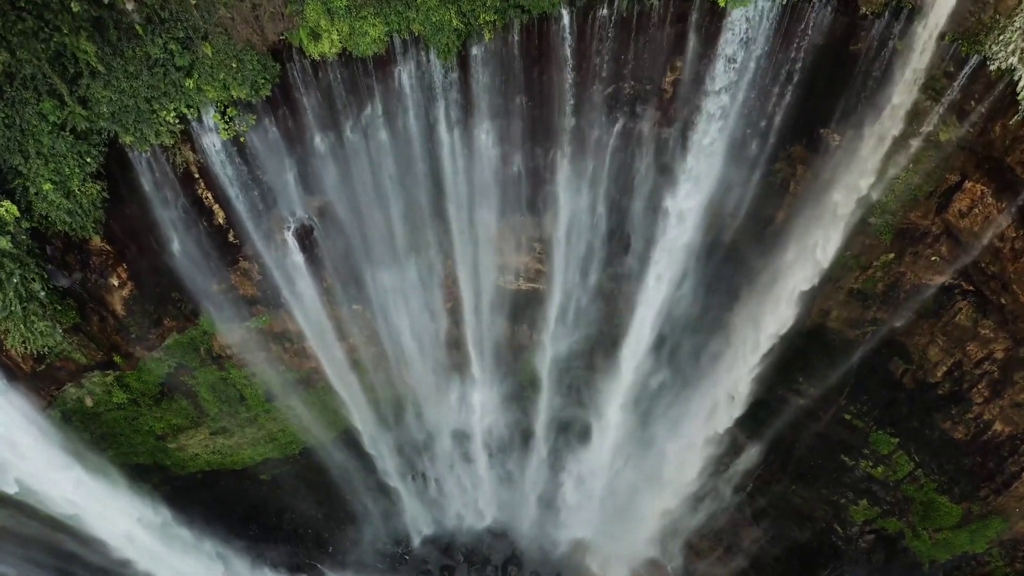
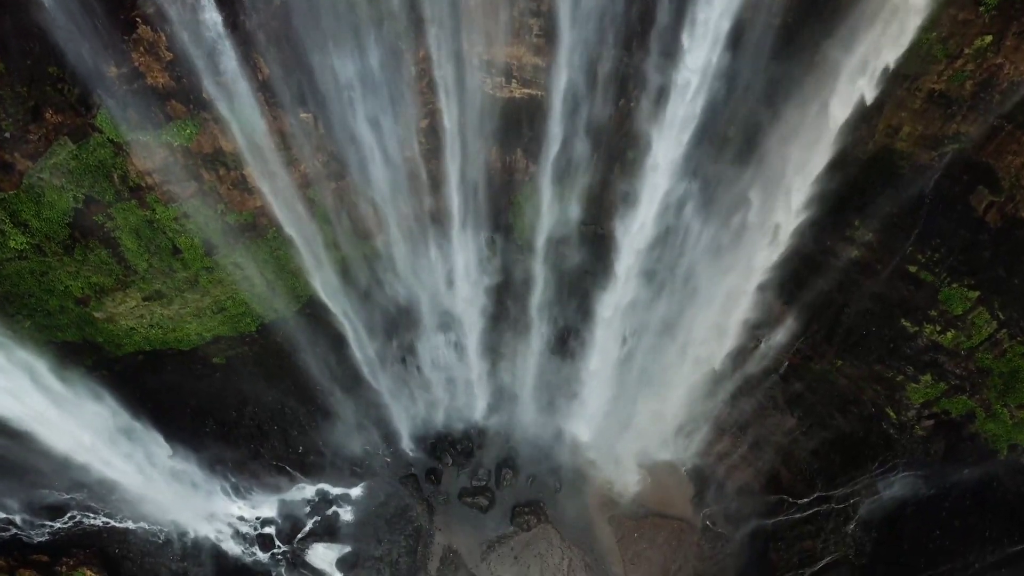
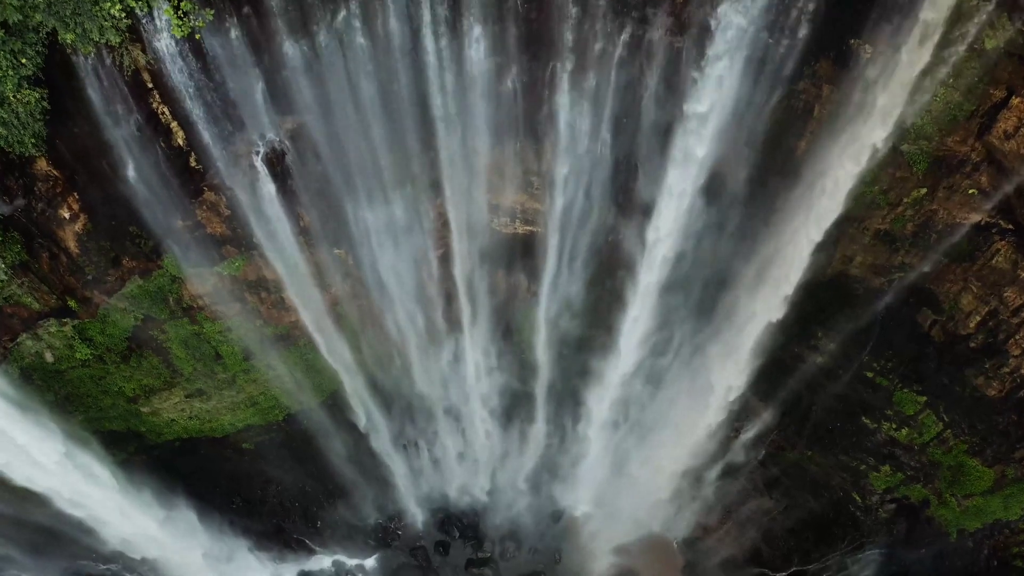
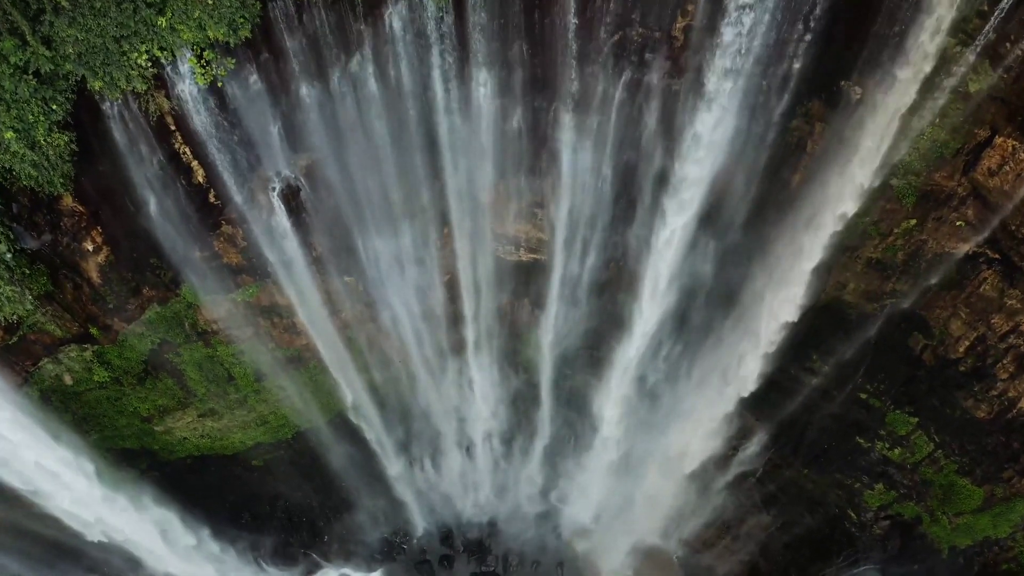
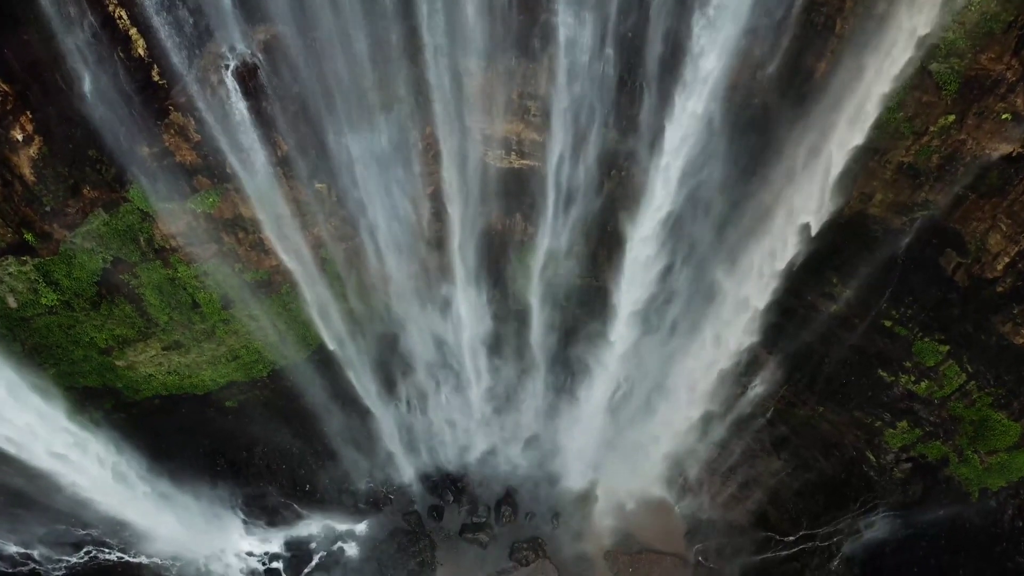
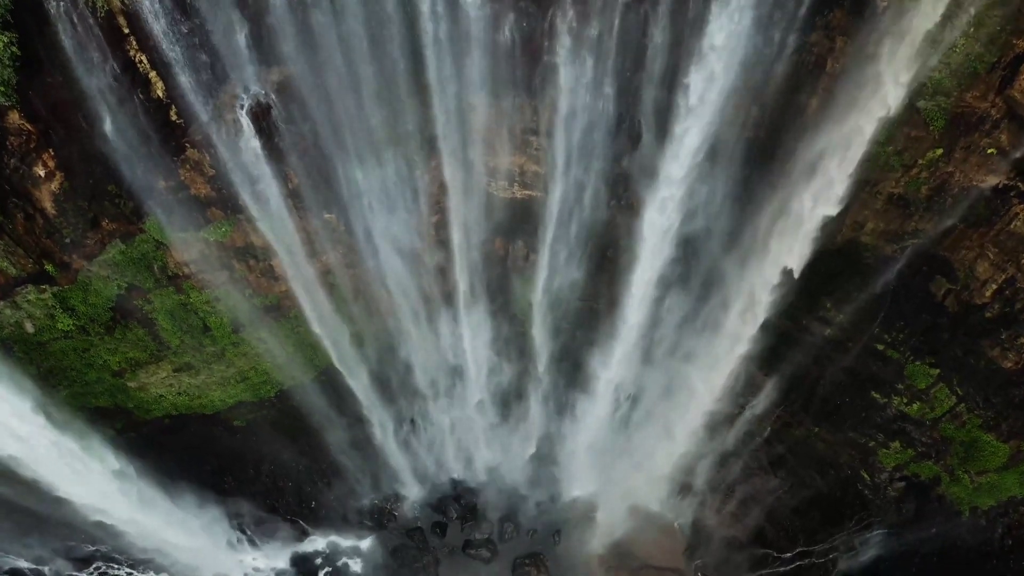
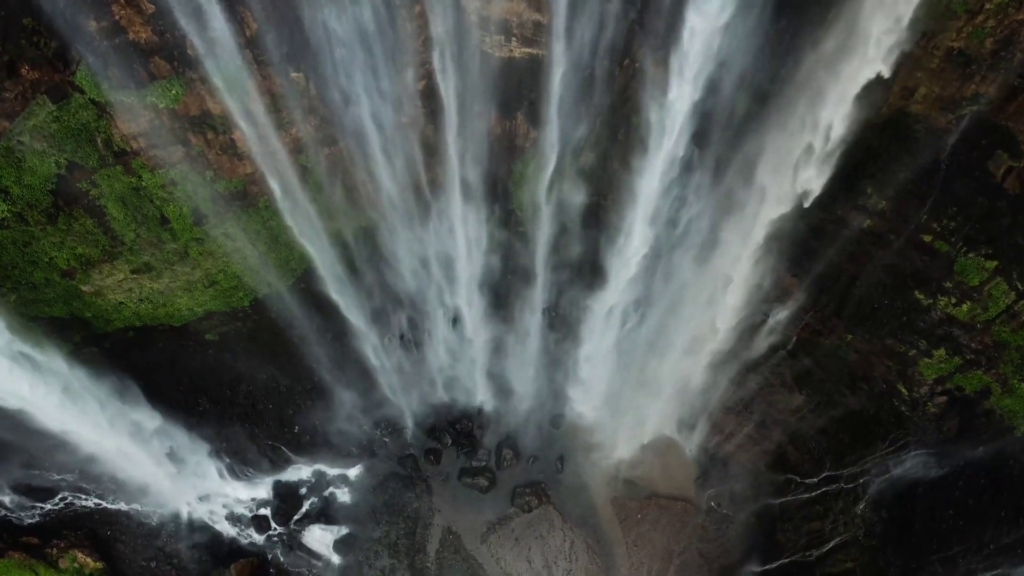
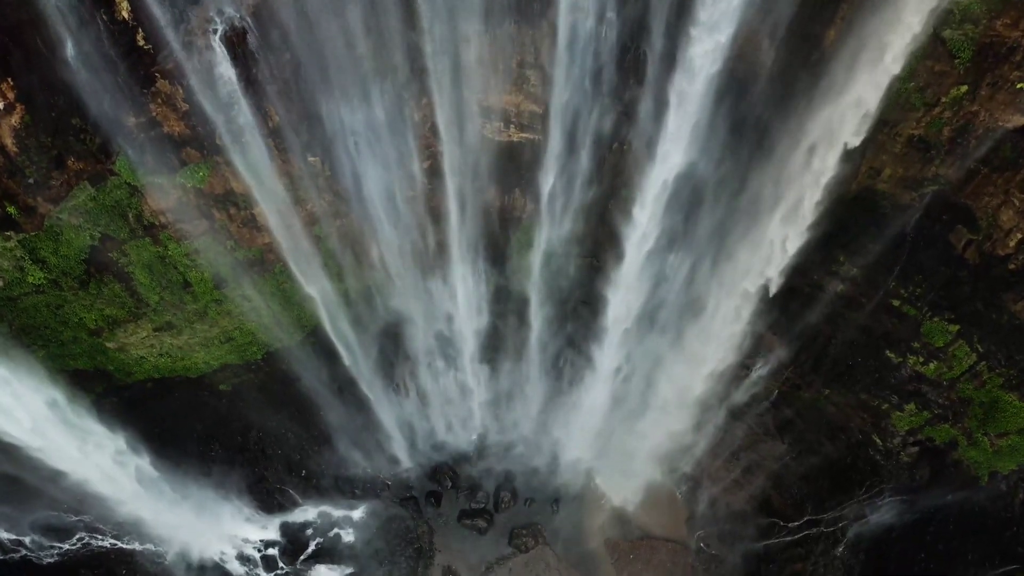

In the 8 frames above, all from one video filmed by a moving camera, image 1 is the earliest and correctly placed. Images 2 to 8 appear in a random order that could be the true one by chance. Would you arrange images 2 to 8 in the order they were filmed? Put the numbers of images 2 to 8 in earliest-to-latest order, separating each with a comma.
4, 3, 6, 5, 8, 2, 7
